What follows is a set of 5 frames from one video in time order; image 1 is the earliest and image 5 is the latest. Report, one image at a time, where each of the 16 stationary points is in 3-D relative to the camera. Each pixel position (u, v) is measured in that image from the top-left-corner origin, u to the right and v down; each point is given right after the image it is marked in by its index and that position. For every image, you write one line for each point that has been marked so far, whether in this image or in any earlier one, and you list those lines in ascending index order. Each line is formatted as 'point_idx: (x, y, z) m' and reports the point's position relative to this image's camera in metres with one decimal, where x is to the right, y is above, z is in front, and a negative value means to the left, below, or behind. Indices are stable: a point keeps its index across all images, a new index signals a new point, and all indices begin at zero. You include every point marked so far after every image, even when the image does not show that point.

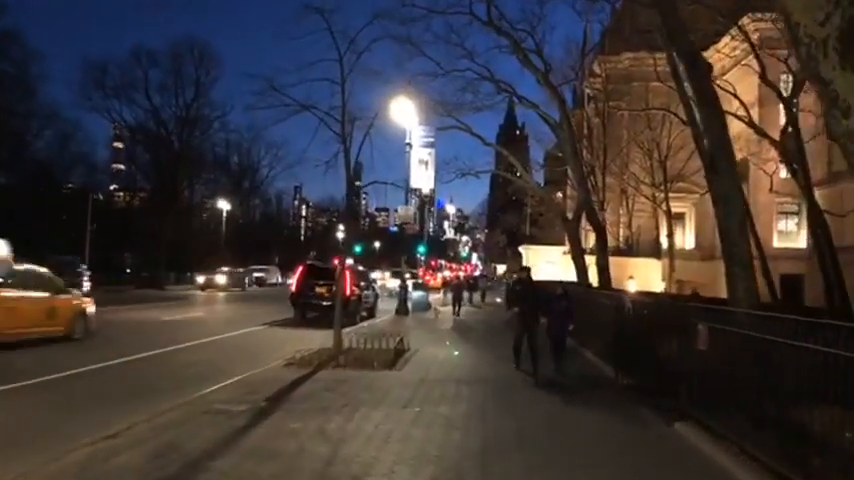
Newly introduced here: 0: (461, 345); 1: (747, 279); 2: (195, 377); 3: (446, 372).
0: (+0.6, -2.0, +19.3) m
1: (+4.5, -0.6, +14.4) m
2: (-3.1, -1.8, +13.7) m
3: (+0.3, -1.8, +13.8) m
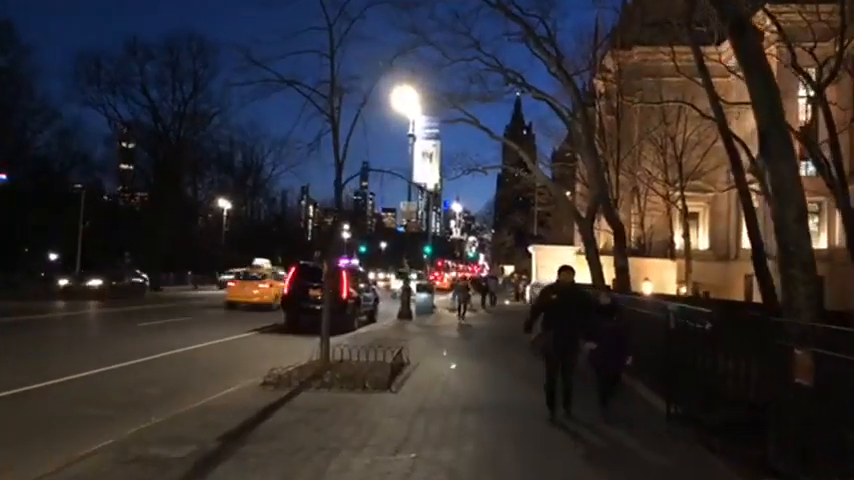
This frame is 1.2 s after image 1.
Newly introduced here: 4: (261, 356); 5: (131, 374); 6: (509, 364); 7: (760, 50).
0: (+0.6, -2.0, +17.1) m
1: (+4.5, -0.5, +12.2) m
2: (-3.1, -1.8, +11.5) m
3: (+0.3, -1.8, +11.6) m
4: (-2.8, -2.0, +17.2) m
5: (-4.0, -1.8, +13.8) m
6: (+1.3, -2.0, +16.4) m
7: (+4.1, +2.4, +12.6) m
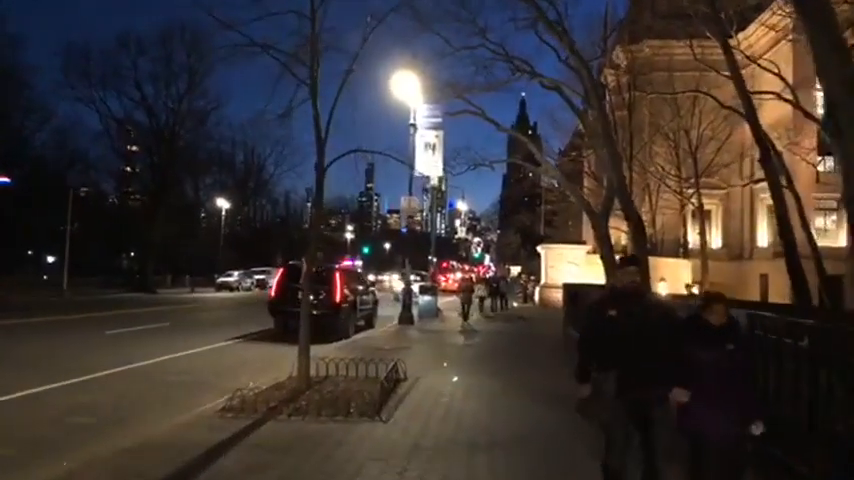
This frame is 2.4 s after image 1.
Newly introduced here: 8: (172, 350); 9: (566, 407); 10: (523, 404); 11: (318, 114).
0: (+0.6, -1.9, +14.9) m
1: (+4.5, -0.4, +9.9) m
2: (-3.1, -1.7, +9.3) m
3: (+0.3, -1.7, +9.4) m
4: (-2.8, -1.9, +15.0) m
5: (-4.0, -1.8, +11.6) m
6: (+1.3, -1.9, +14.2) m
7: (+4.1, +2.5, +10.3) m
8: (-4.7, -2.0, +18.8) m
9: (+1.6, -1.9, +11.6) m
10: (+1.1, -1.8, +11.8) m
11: (-1.3, +1.5, +11.7) m
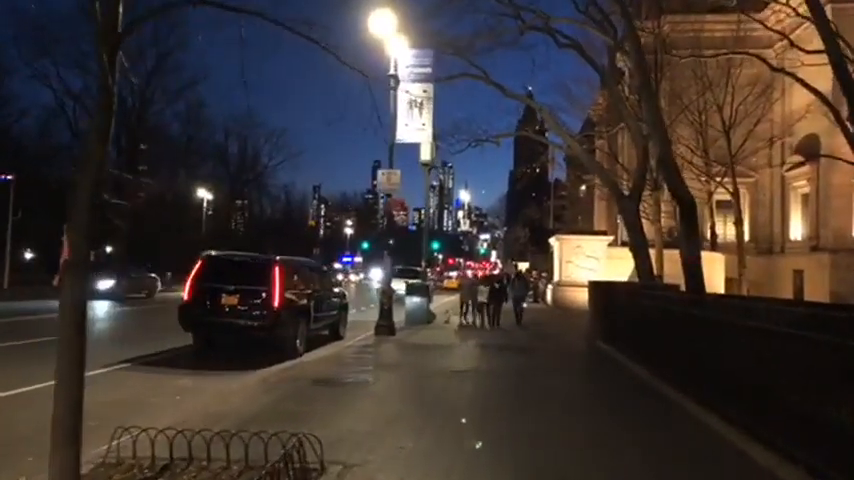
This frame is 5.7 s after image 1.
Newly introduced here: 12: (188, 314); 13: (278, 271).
0: (+0.3, -1.6, +8.7) m
1: (+4.1, -0.2, +3.8) m
2: (-3.5, -1.5, +3.2) m
3: (-0.1, -1.4, +3.2) m
4: (-3.2, -1.6, +8.9) m
5: (-4.4, -1.5, +5.5) m
6: (+0.9, -1.7, +8.1) m
7: (+3.7, +2.7, +4.2) m
8: (-5.0, -1.8, +12.7) m
9: (+1.2, -1.6, +5.5) m
10: (+0.7, -1.6, +5.6) m
11: (-1.6, +1.7, +5.6) m
12: (-3.5, -1.1, +15.0) m
13: (-2.2, -0.4, +15.0) m
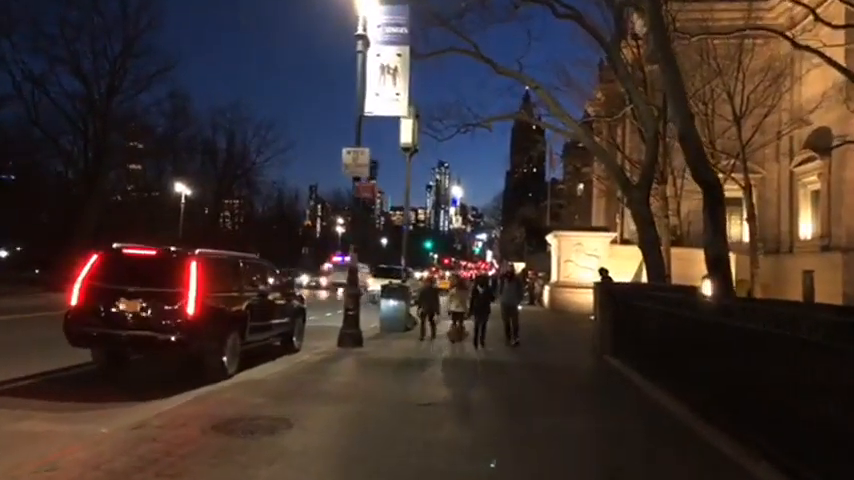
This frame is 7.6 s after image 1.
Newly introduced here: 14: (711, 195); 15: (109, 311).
0: (-0.1, -1.5, +5.4) m
1: (+3.7, -0.1, +0.4) m
2: (-3.9, -1.3, -0.2) m
3: (-0.5, -1.3, -0.1) m
4: (-3.6, -1.5, +5.5) m
5: (-4.8, -1.4, +2.1) m
6: (+0.5, -1.5, +4.7) m
7: (+3.3, +2.8, +0.8) m
8: (-5.4, -1.6, +9.3) m
9: (+0.8, -1.5, +2.1) m
10: (+0.3, -1.5, +2.3) m
11: (-2.0, +1.9, +2.2) m
12: (-3.9, -0.9, +11.6) m
13: (-2.6, -0.3, +11.6) m
14: (+4.8, +0.7, +17.1) m
15: (-3.5, -0.8, +11.6) m
